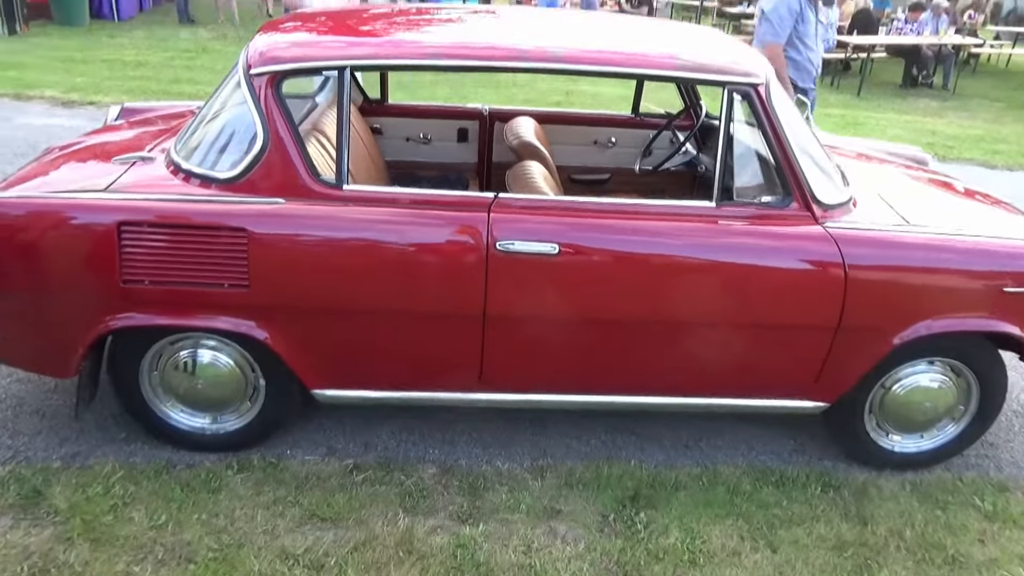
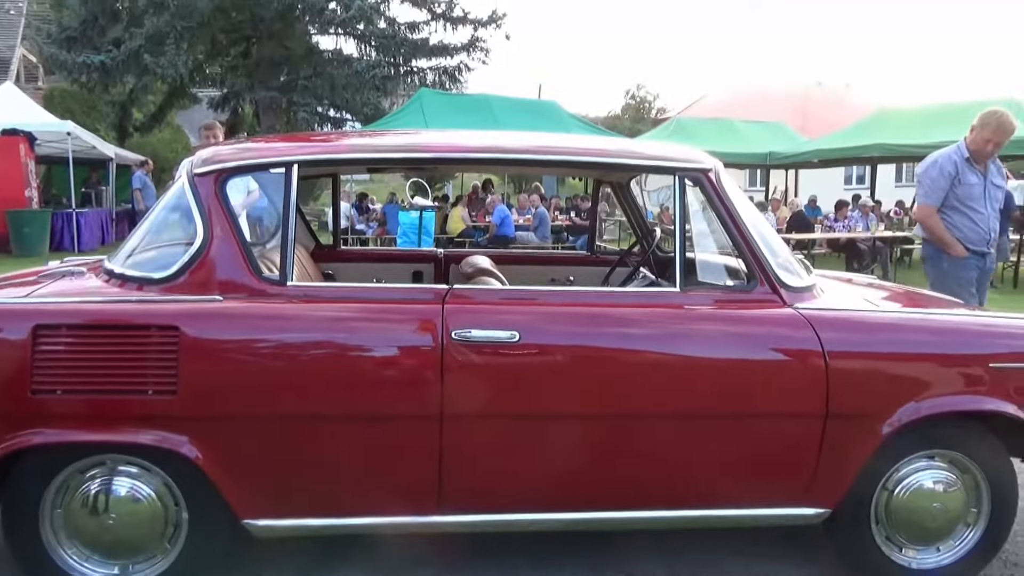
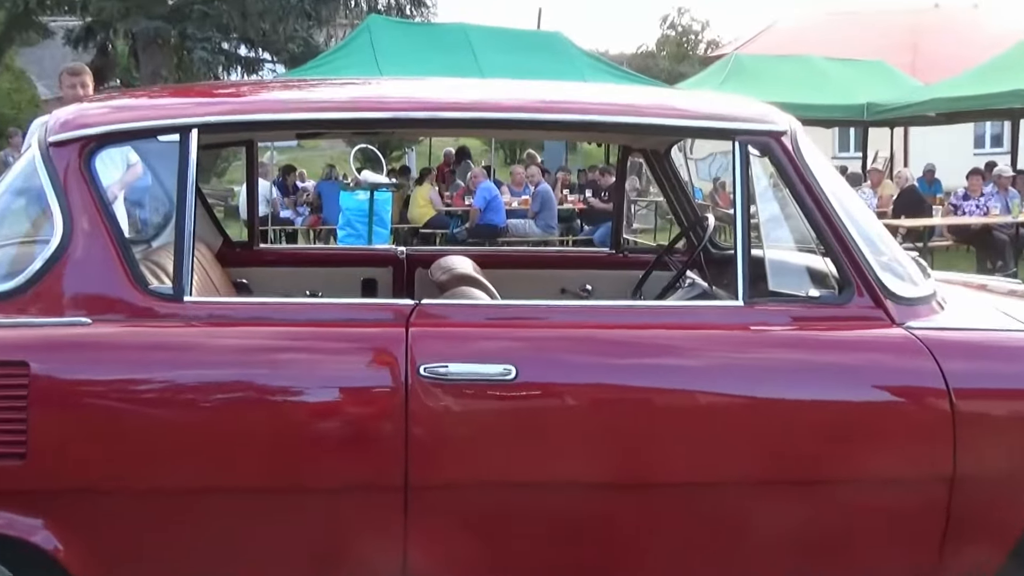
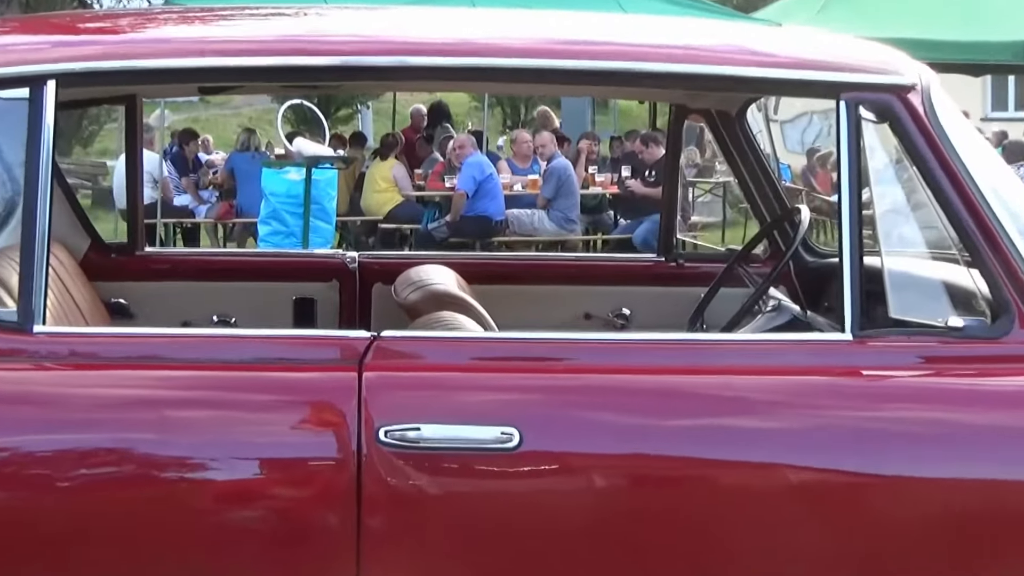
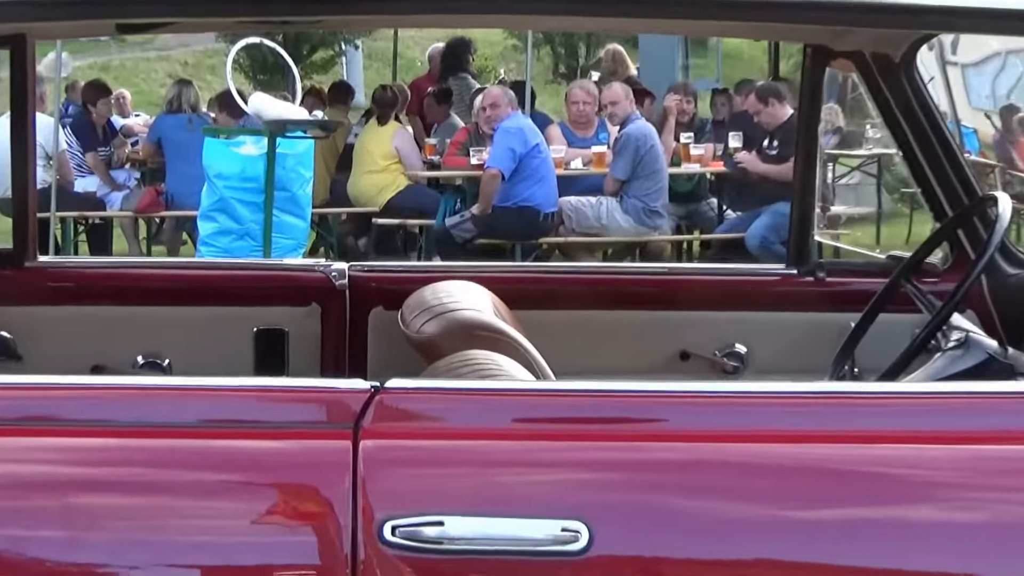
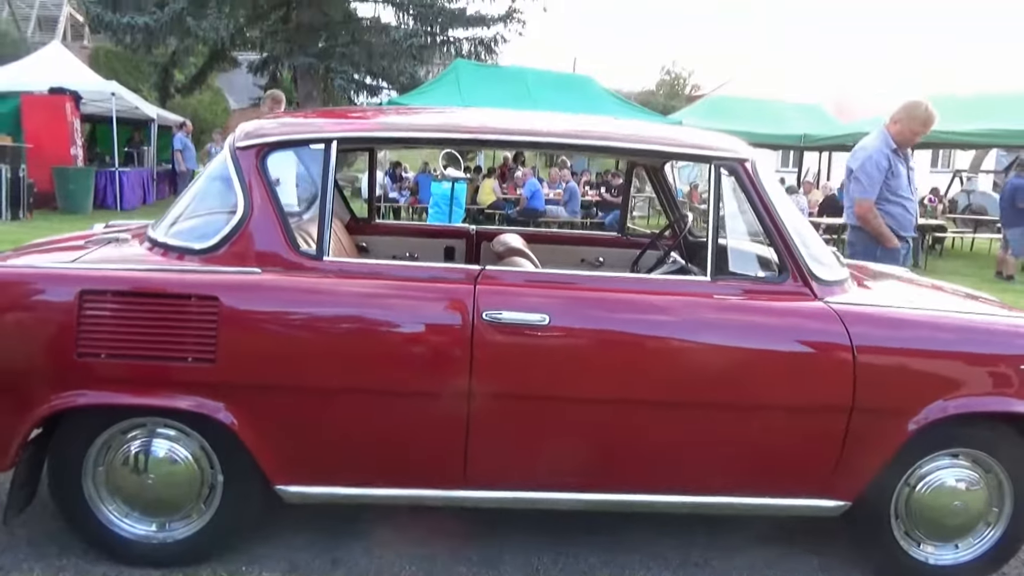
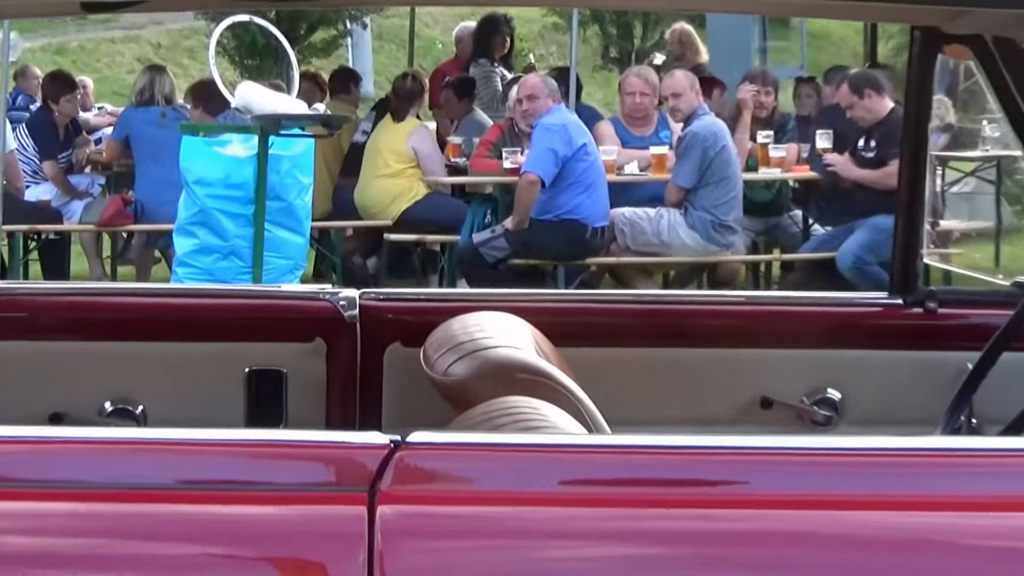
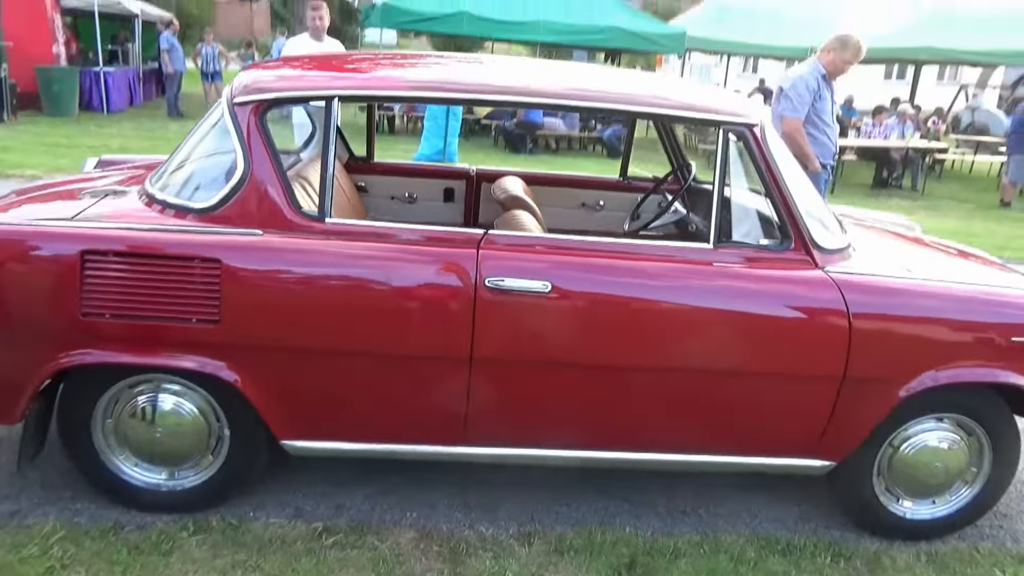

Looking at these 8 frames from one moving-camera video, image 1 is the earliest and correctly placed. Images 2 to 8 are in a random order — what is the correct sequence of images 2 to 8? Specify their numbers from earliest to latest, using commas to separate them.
8, 6, 2, 3, 4, 5, 7
